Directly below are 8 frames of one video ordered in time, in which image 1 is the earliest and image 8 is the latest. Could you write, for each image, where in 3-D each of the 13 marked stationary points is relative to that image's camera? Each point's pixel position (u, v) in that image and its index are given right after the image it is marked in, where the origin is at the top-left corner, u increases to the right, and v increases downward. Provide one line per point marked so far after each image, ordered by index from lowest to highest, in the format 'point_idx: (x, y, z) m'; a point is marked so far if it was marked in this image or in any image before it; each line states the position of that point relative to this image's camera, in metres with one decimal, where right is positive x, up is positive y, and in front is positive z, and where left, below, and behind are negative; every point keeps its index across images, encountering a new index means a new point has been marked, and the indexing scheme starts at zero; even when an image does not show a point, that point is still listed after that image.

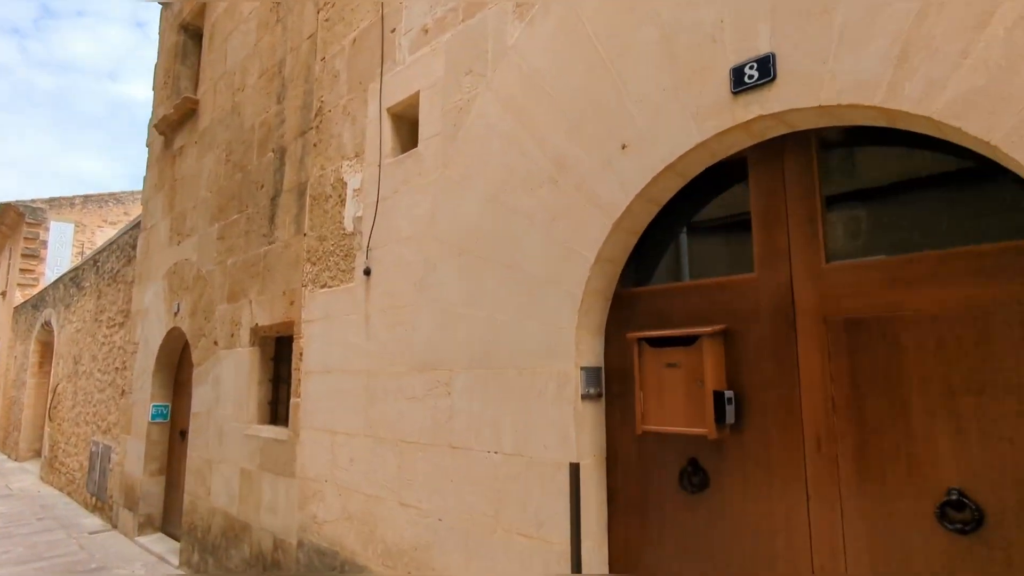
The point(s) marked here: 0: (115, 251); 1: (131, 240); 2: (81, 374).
0: (-4.6, +0.4, +7.2) m
1: (-4.1, +0.5, +6.7) m
2: (-5.5, -1.1, +7.9) m
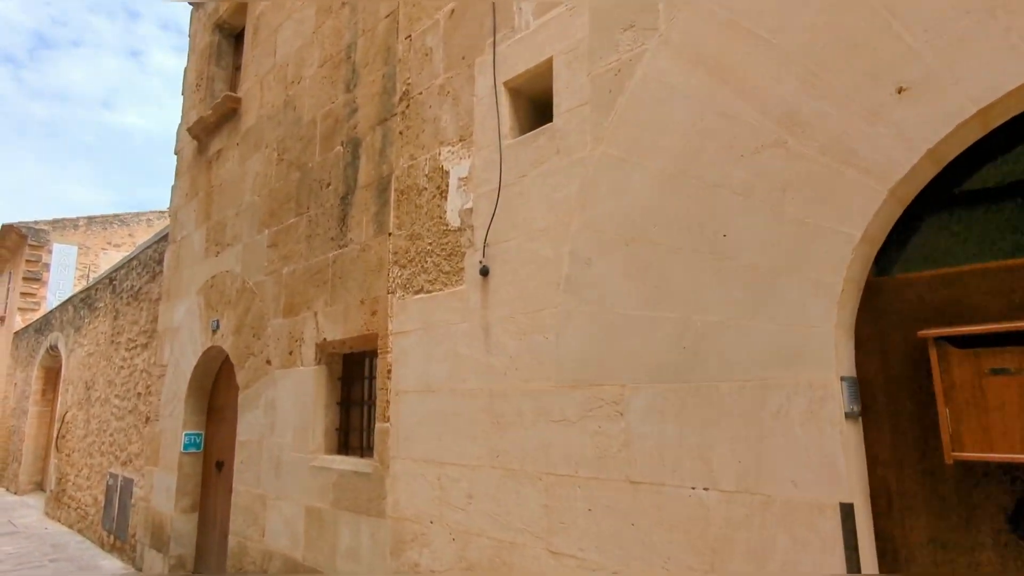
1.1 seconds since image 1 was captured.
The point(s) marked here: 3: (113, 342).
0: (-4.1, +0.2, +6.7) m
1: (-3.6, +0.3, +6.2) m
2: (-4.9, -1.3, +7.3) m
3: (-4.5, -0.6, +7.0) m
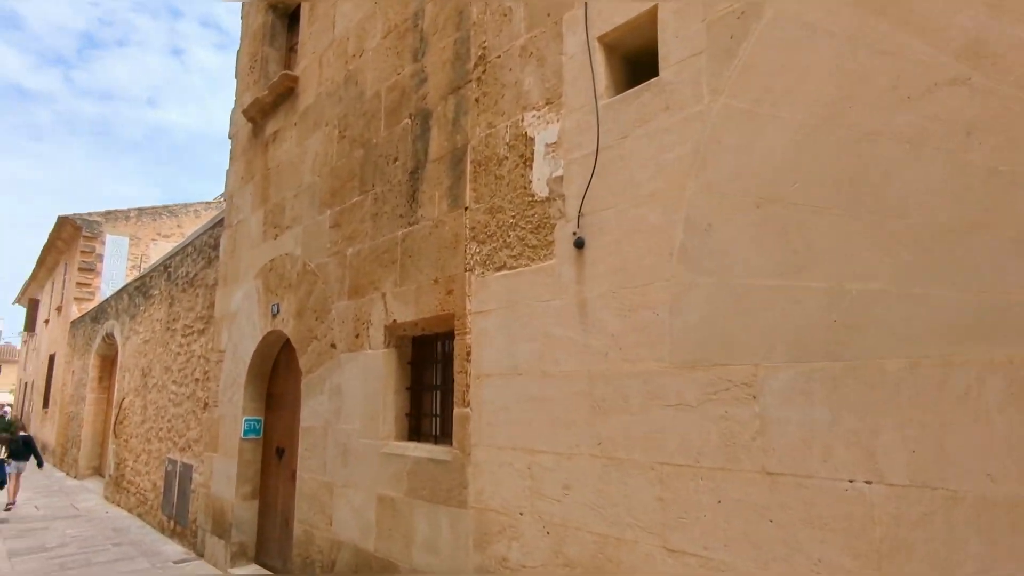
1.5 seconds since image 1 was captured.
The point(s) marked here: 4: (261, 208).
0: (-3.5, +0.4, +6.7) m
1: (-3.0, +0.5, +6.2) m
2: (-4.3, -1.2, +7.4) m
3: (-3.9, -0.5, +7.1) m
4: (-2.1, +0.7, +5.1) m
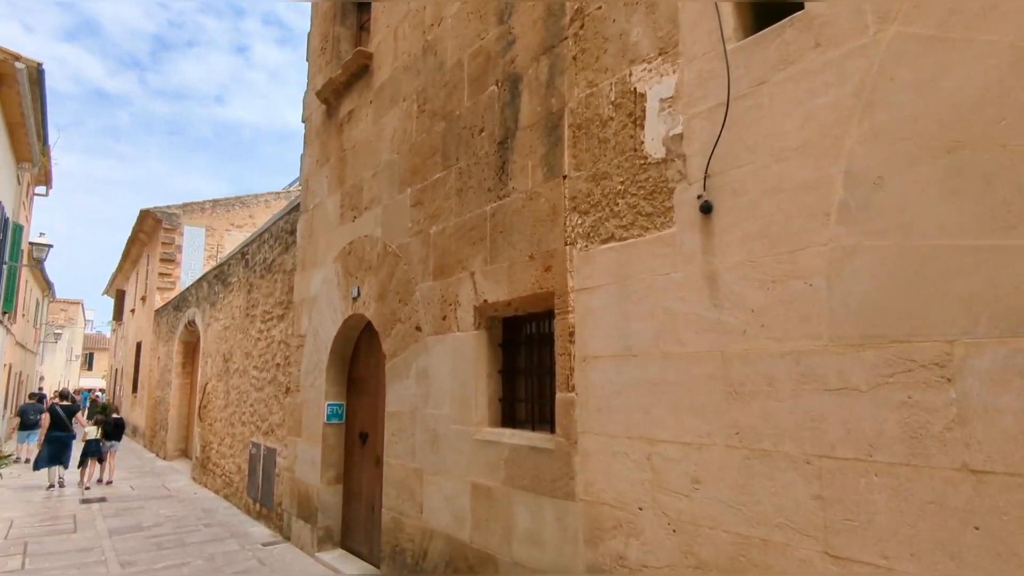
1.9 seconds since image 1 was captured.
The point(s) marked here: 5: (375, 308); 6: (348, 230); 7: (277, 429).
0: (-2.7, +0.5, +6.8) m
1: (-2.2, +0.6, +6.2) m
2: (-3.4, -1.0, +7.5) m
3: (-3.1, -0.3, +7.2) m
4: (-1.4, +0.8, +5.0) m
5: (-0.9, -0.1, +4.2) m
6: (-1.3, +0.4, +4.7) m
7: (-2.2, -1.3, +5.8) m
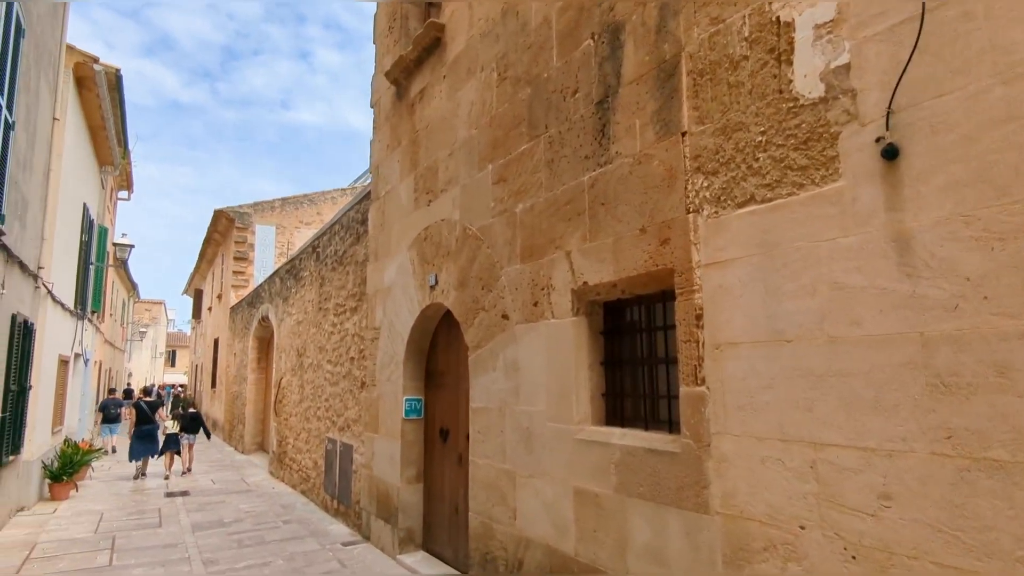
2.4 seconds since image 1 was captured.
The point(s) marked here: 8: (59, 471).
0: (-1.9, +0.6, +6.6) m
1: (-1.5, +0.7, +6.0) m
2: (-2.5, -1.0, +7.5) m
3: (-2.2, -0.2, +7.1) m
4: (-0.8, +0.9, +4.7) m
5: (-0.4, -0.1, +3.9) m
6: (-0.6, +0.5, +4.5) m
7: (-1.4, -1.2, +5.6) m
8: (-5.4, -2.2, +7.3) m
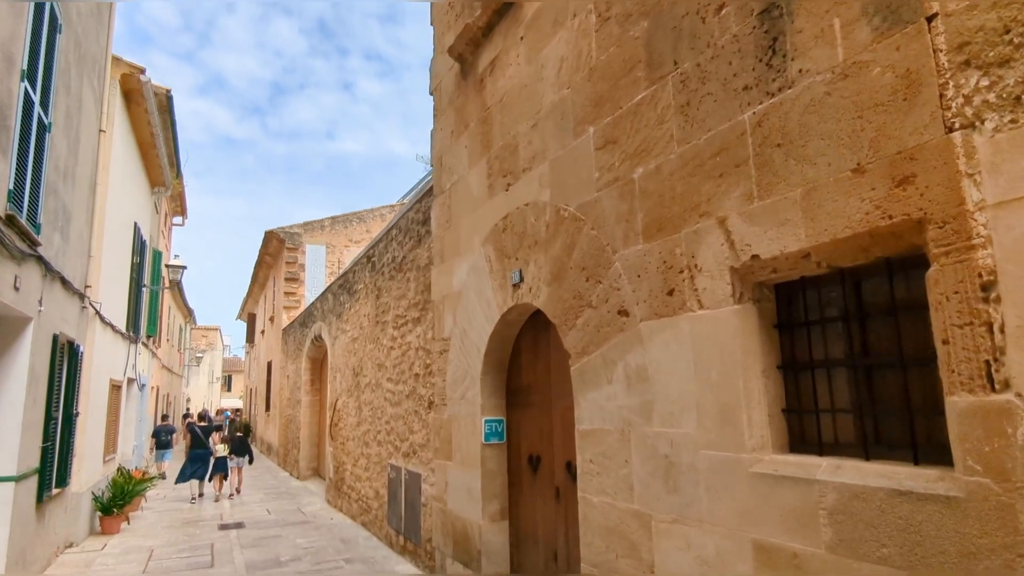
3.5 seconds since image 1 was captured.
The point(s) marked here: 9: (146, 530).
0: (-1.1, +0.5, +6.1) m
1: (-0.8, +0.6, +5.4) m
2: (-1.6, -1.1, +6.9) m
3: (-1.4, -0.4, +6.5) m
4: (-0.2, +0.9, +4.1) m
5: (+0.2, 0.0, +3.2) m
6: (-0.1, +0.5, +3.8) m
7: (-0.7, -1.3, +4.9) m
8: (-4.5, -2.4, +6.9) m
9: (-4.2, -2.8, +7.1) m
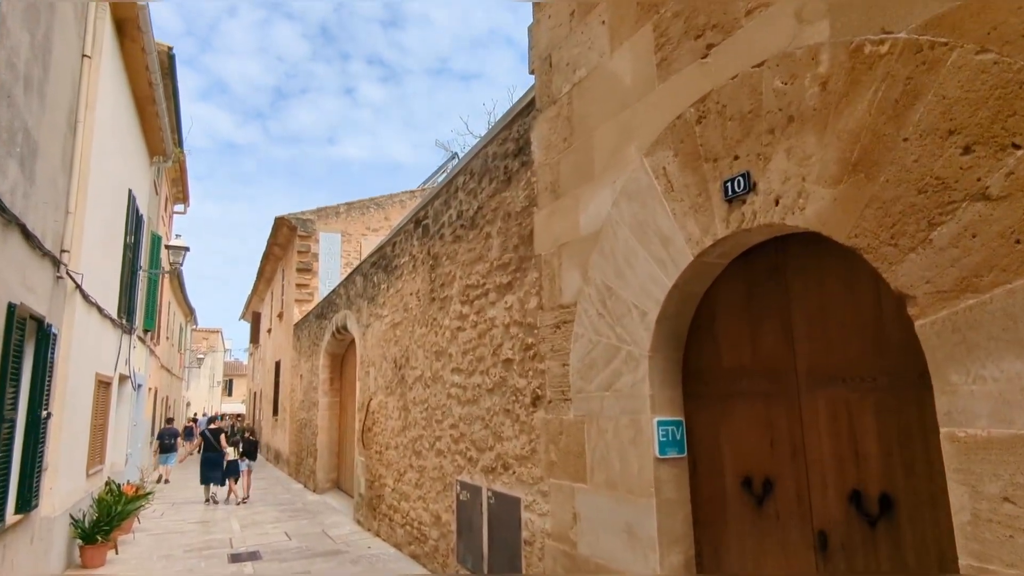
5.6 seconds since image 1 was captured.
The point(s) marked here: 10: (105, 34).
0: (-0.4, +0.8, +4.7) m
1: (0.0, +0.9, +4.0) m
2: (-0.9, -0.8, +5.5) m
3: (-0.6, -0.1, +5.1) m
4: (+0.6, +1.2, +2.7) m
5: (+1.0, +0.3, +1.8) m
6: (+0.7, +0.8, +2.4) m
7: (0.0, -1.0, +3.6) m
8: (-3.7, -2.1, +5.5) m
9: (-3.4, -2.5, +5.7) m
10: (-3.8, +2.4, +5.7) m
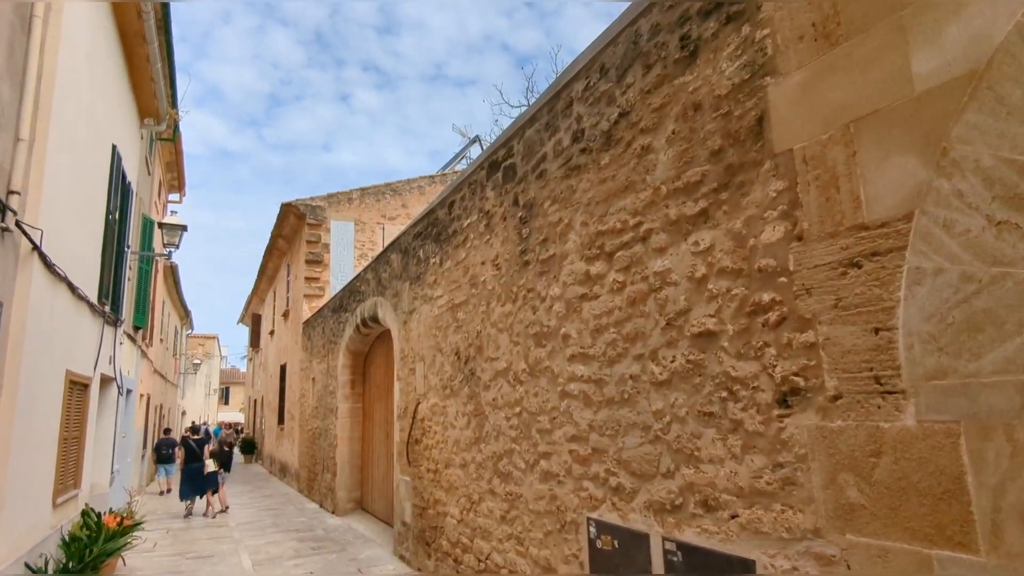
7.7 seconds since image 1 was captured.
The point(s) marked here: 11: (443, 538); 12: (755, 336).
0: (+0.4, +1.0, +3.3) m
1: (+0.7, +1.2, +2.6) m
2: (-0.1, -0.6, +4.1) m
3: (+0.1, +0.1, +3.7) m
4: (+1.3, +1.4, +1.3) m
5: (+1.7, +0.6, +0.4) m
6: (+1.5, +1.1, +1.0) m
7: (+0.8, -0.8, +2.2) m
8: (-3.0, -1.9, +4.1) m
9: (-2.7, -2.3, +4.3) m
10: (-3.0, +2.6, +4.3) m
11: (-0.5, -1.9, +4.6) m
12: (+0.8, -0.2, +2.1) m
